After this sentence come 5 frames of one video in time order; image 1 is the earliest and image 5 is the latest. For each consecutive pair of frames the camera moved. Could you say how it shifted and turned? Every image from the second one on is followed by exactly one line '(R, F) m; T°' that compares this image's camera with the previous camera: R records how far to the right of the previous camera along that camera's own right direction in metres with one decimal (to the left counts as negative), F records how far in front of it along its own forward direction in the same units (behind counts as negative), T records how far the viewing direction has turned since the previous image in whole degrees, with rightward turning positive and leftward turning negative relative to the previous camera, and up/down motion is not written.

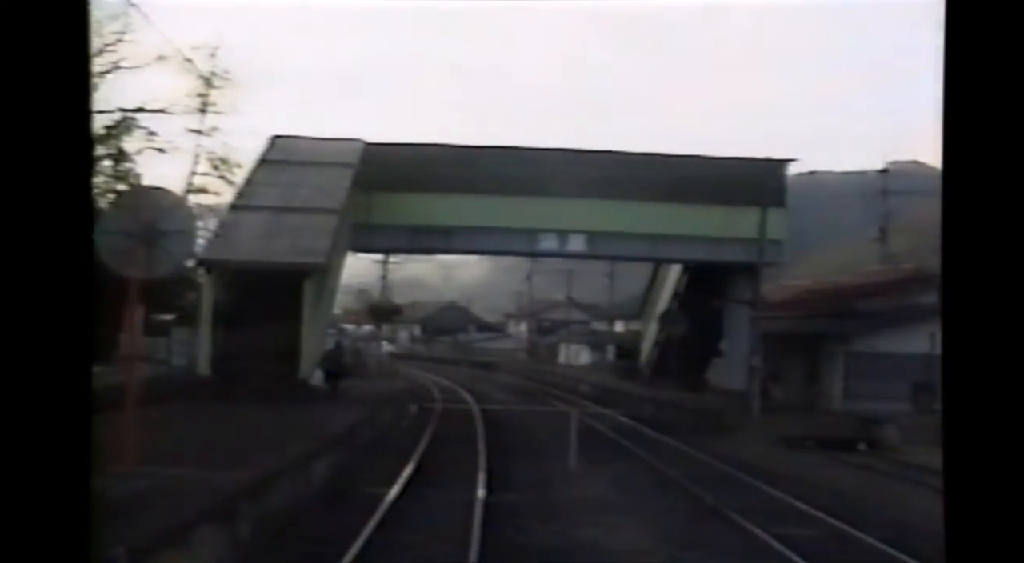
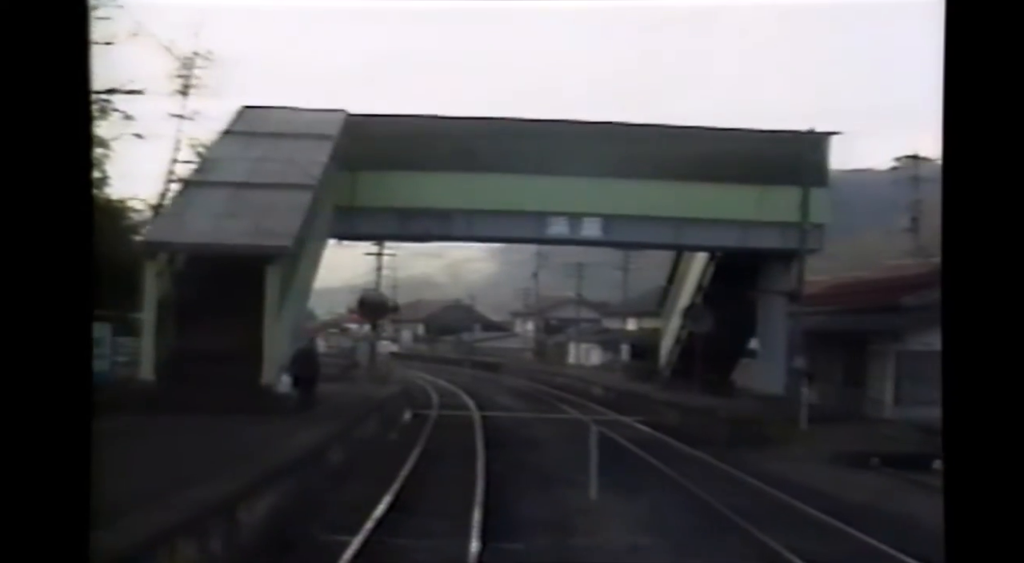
(0.0, +1.0) m; 0°
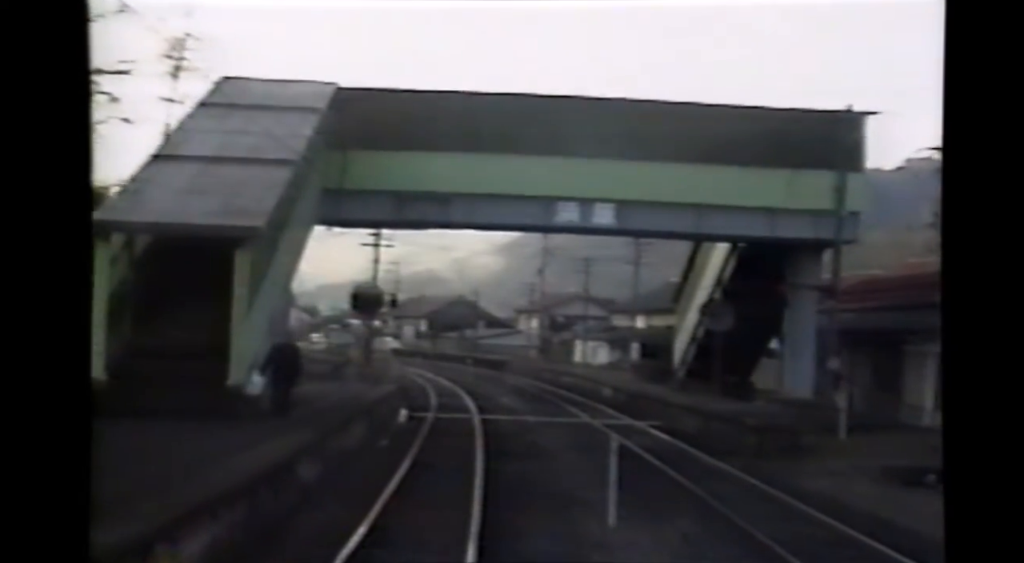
(0.0, +0.6) m; 0°
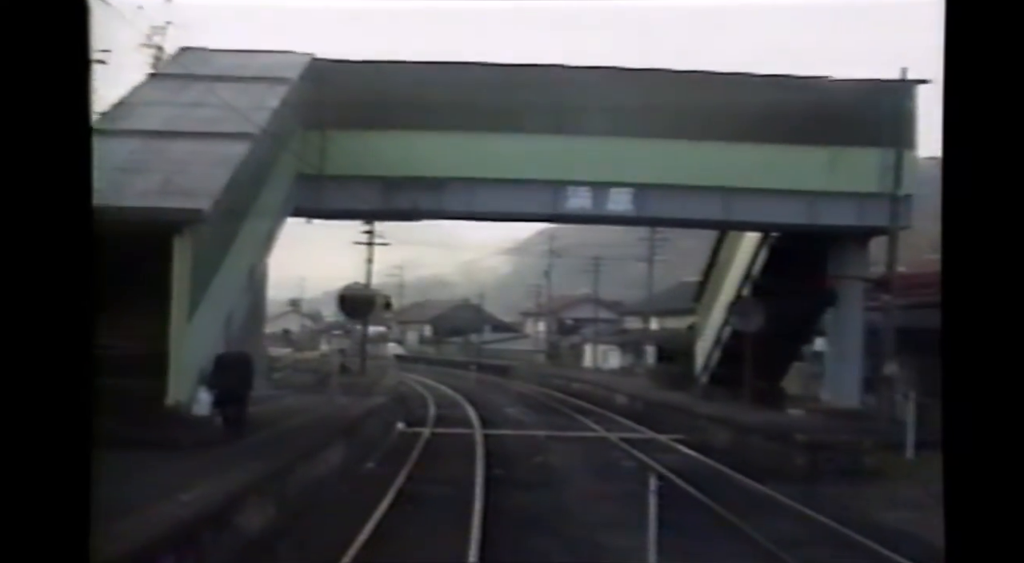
(0.0, +0.8) m; 0°
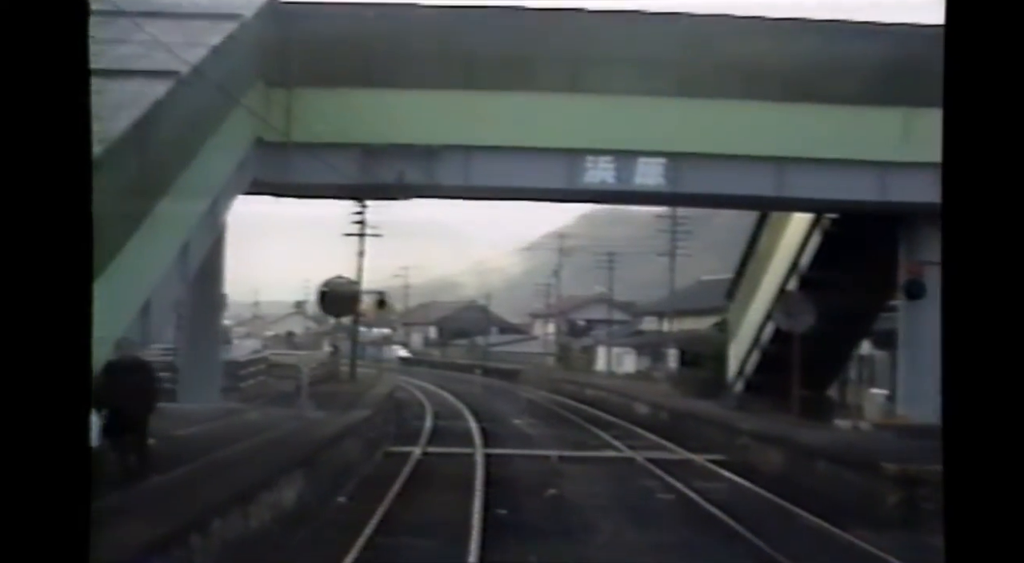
(0.0, +1.0) m; 0°
